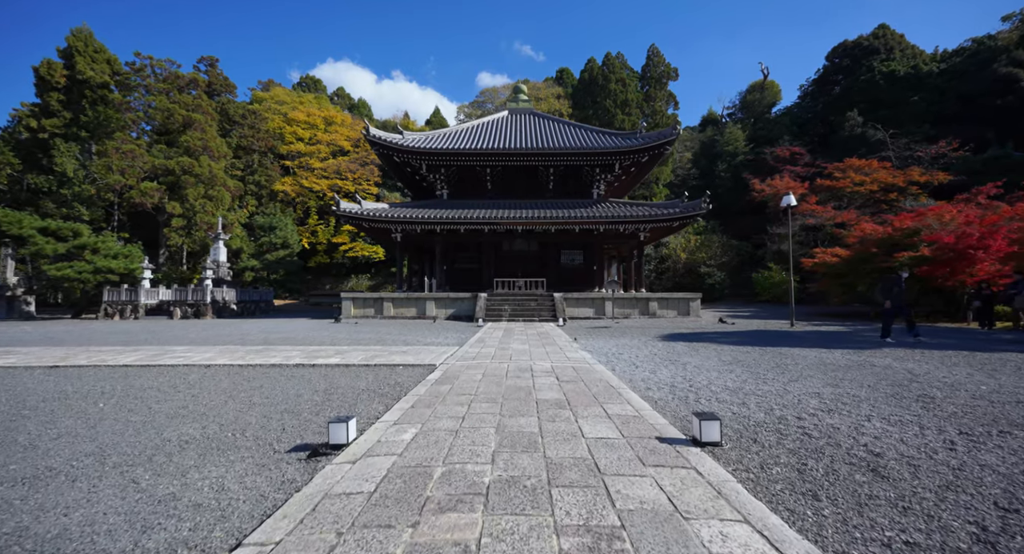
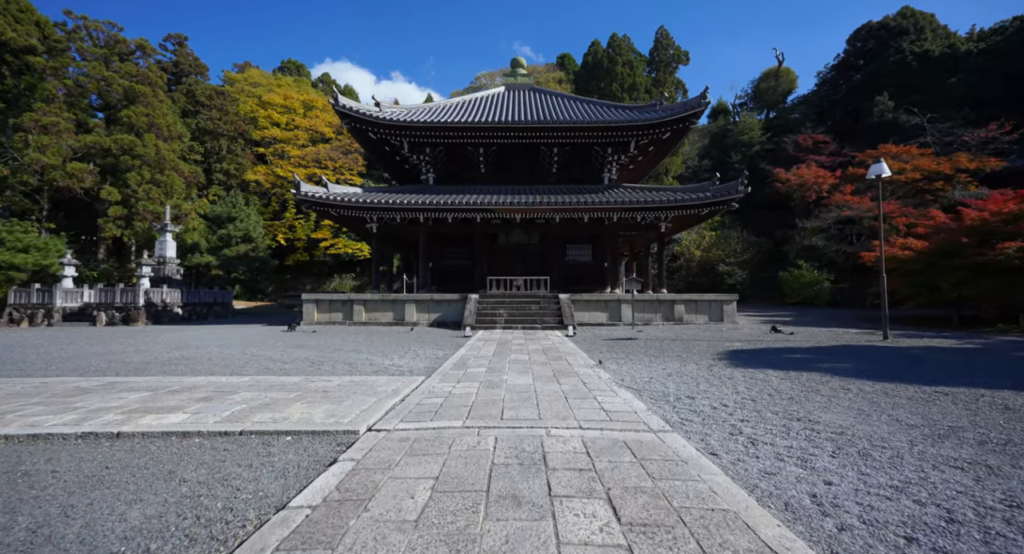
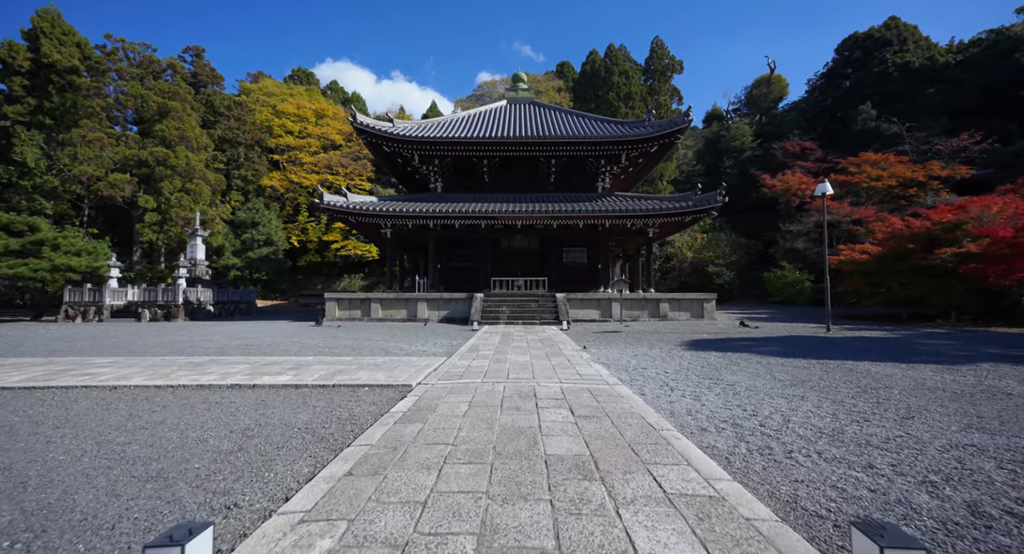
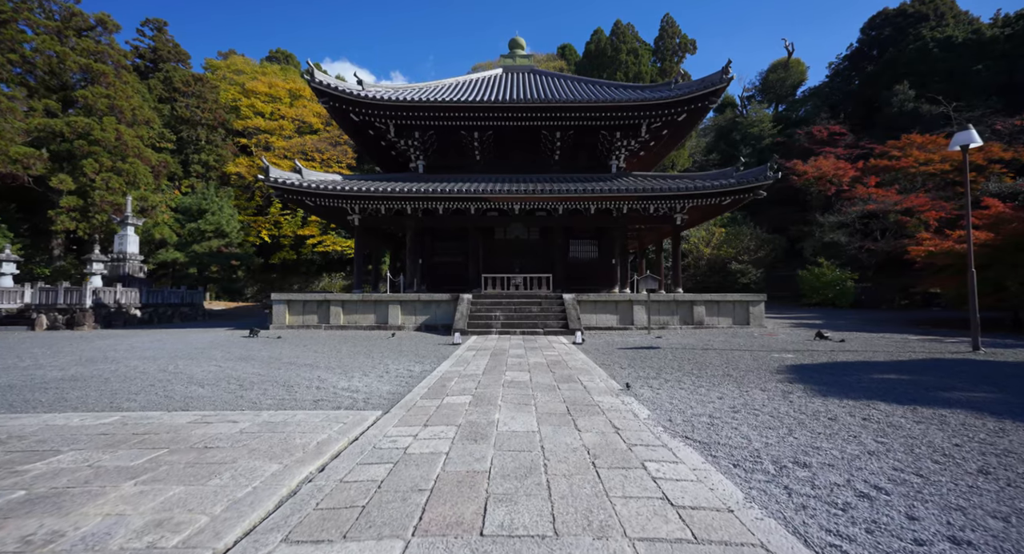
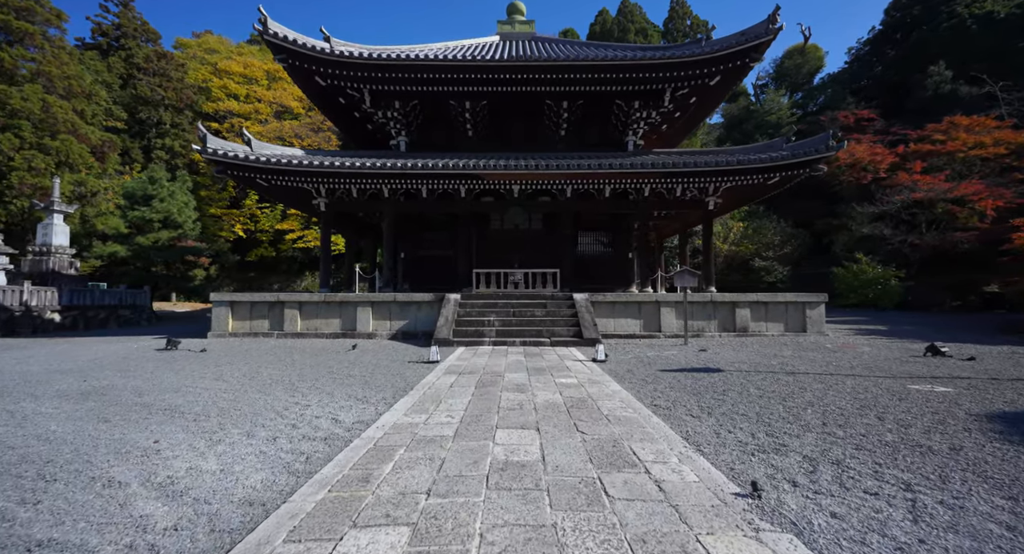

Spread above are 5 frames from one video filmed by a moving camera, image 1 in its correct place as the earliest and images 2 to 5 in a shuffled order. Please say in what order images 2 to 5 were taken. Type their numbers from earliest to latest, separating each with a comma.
3, 2, 4, 5
